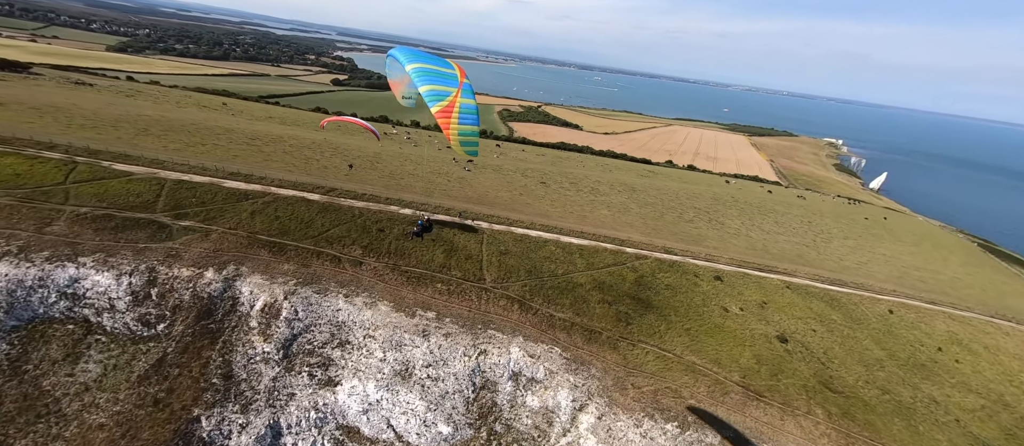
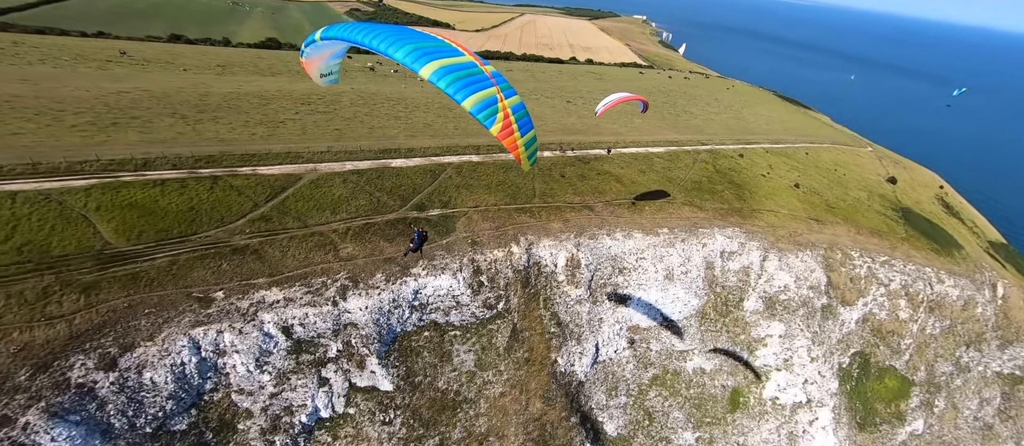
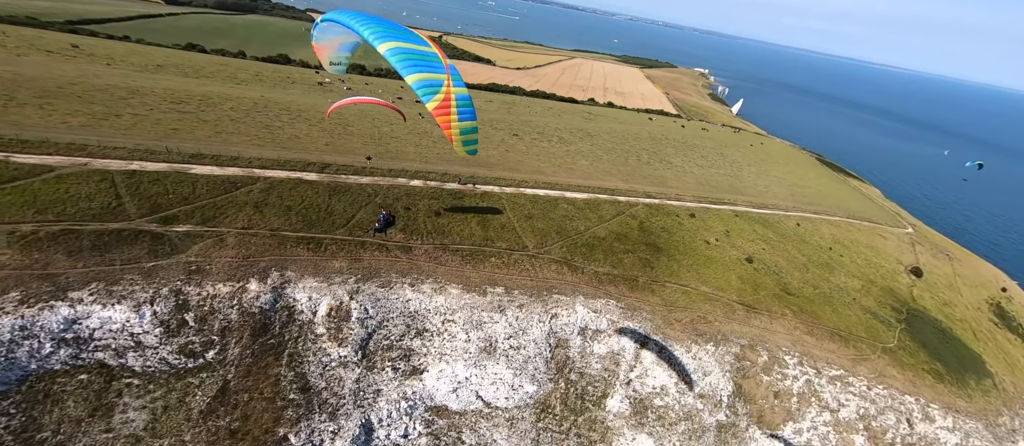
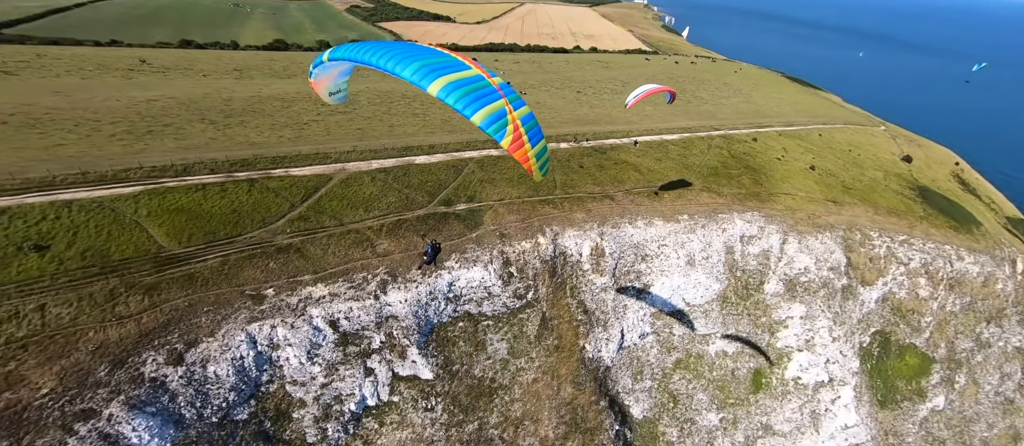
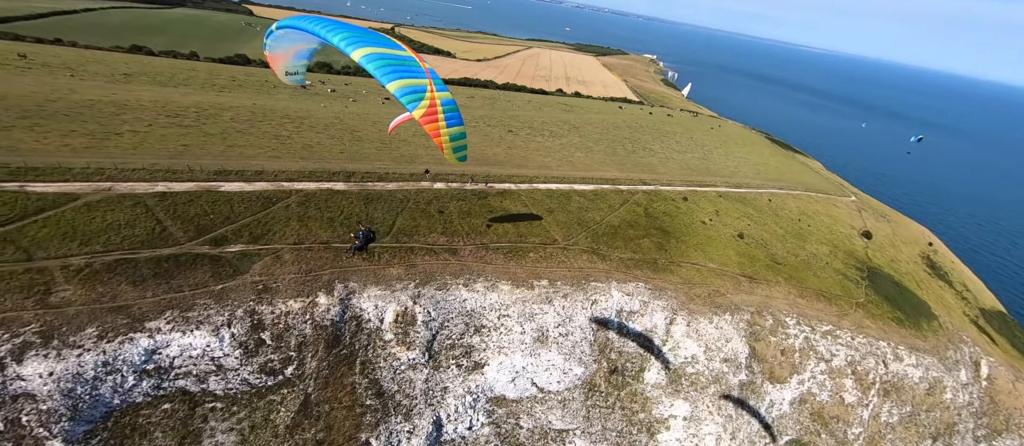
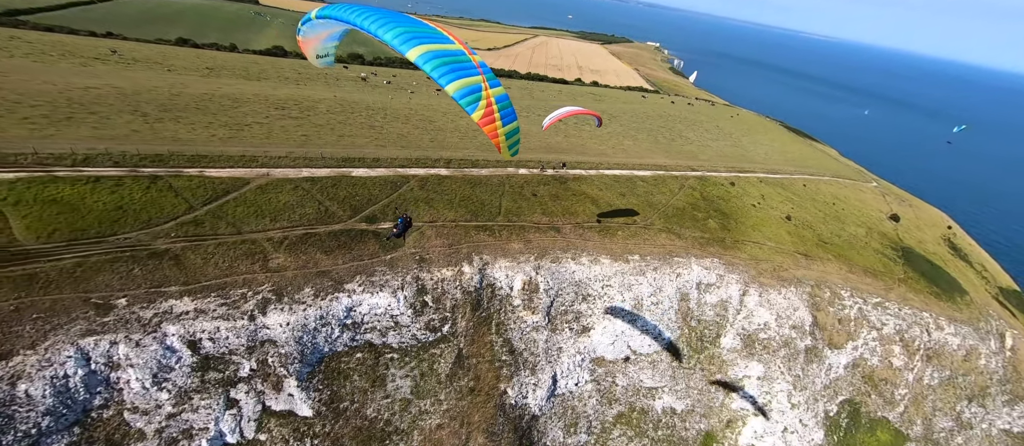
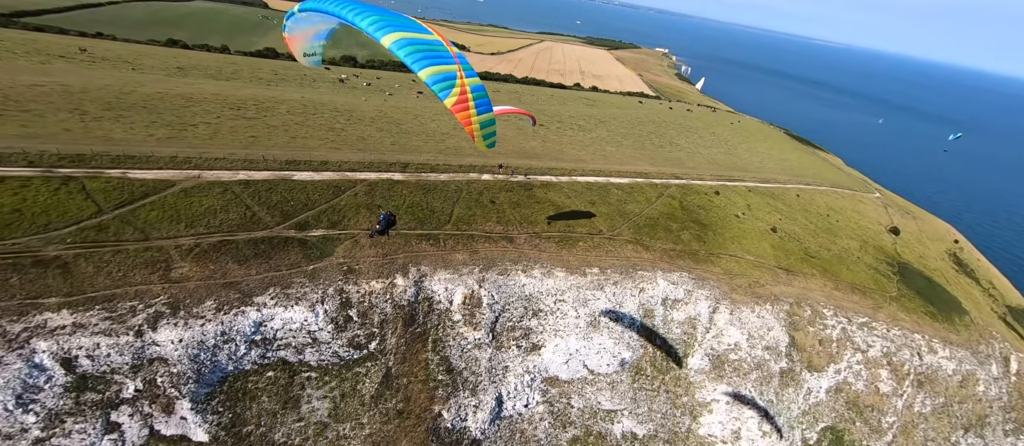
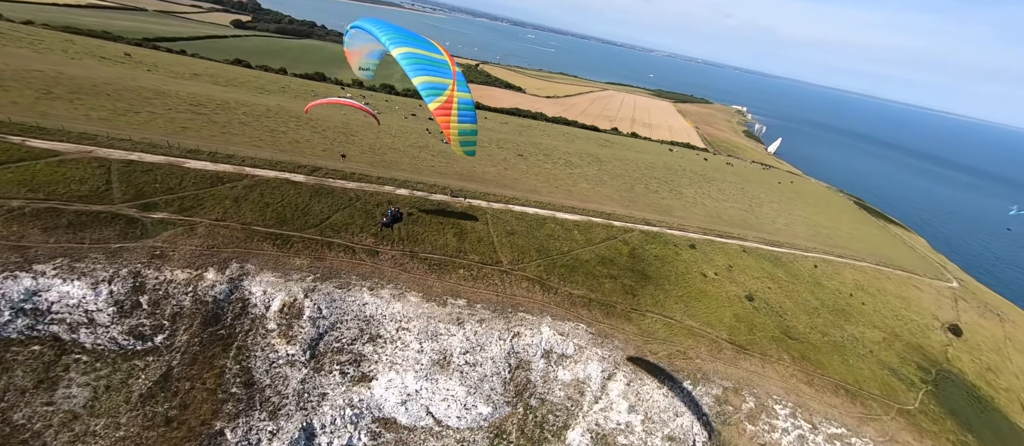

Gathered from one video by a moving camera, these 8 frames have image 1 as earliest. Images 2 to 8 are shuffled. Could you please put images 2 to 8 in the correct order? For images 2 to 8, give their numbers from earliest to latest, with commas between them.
8, 3, 5, 7, 6, 2, 4
